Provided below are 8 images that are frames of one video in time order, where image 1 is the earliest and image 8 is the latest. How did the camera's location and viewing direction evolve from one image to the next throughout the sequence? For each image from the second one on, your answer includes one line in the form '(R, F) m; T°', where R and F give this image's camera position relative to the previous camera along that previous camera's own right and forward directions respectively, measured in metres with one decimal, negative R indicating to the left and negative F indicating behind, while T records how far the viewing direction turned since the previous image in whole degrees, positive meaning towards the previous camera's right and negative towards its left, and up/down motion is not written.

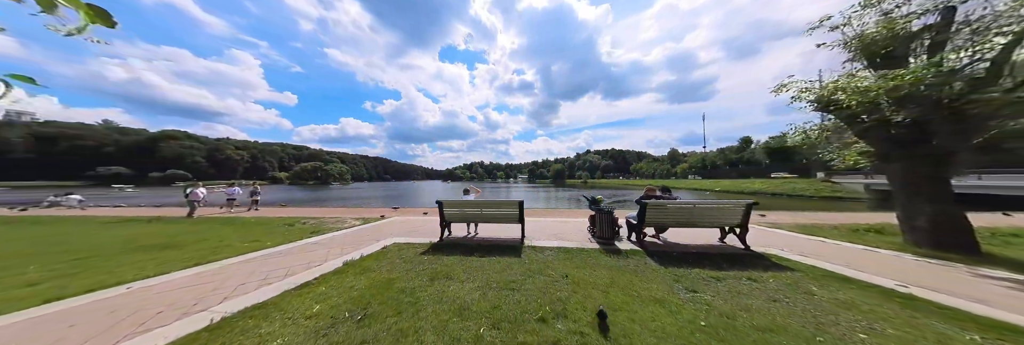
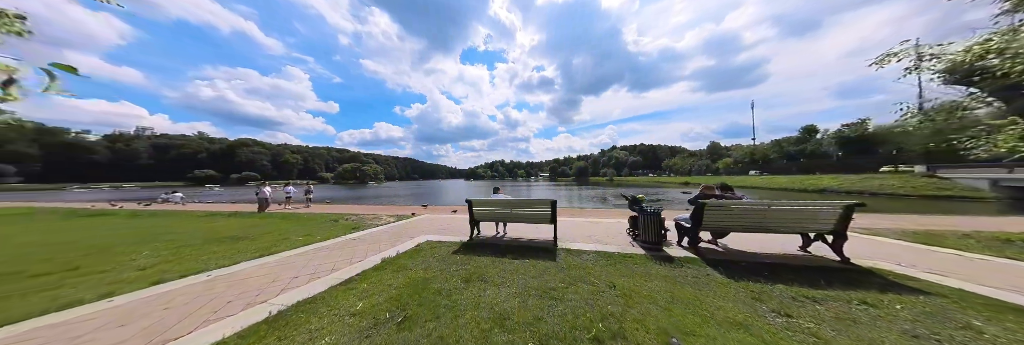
(-0.3, +0.2) m; -6°
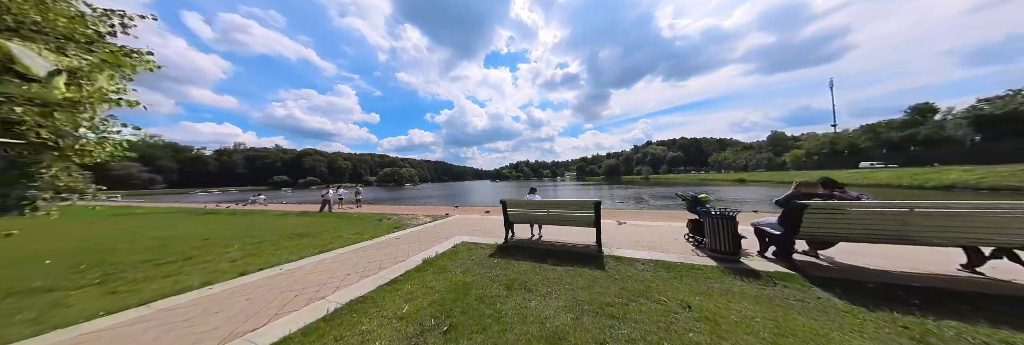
(-0.3, +0.2) m; -8°
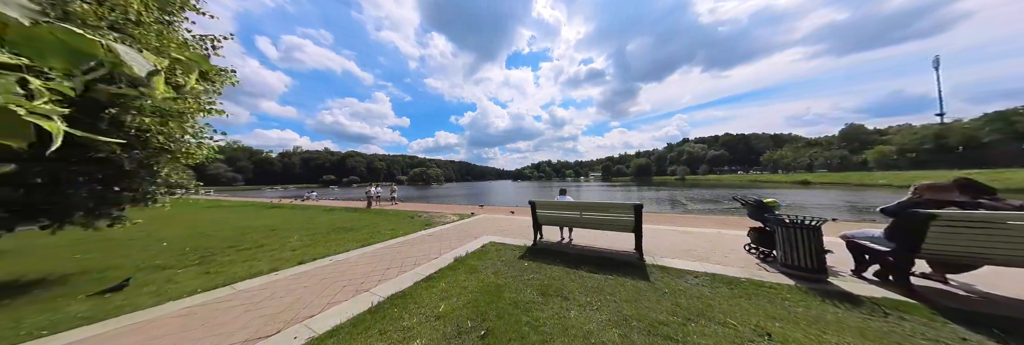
(-0.2, +0.1) m; -7°
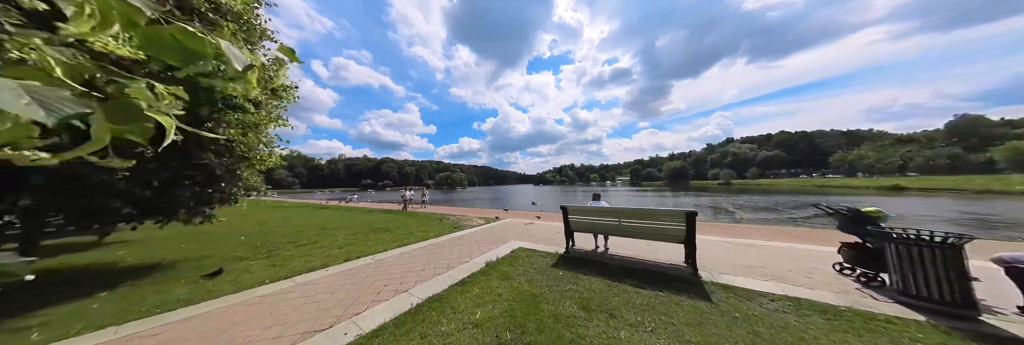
(-0.2, +0.1) m; -7°
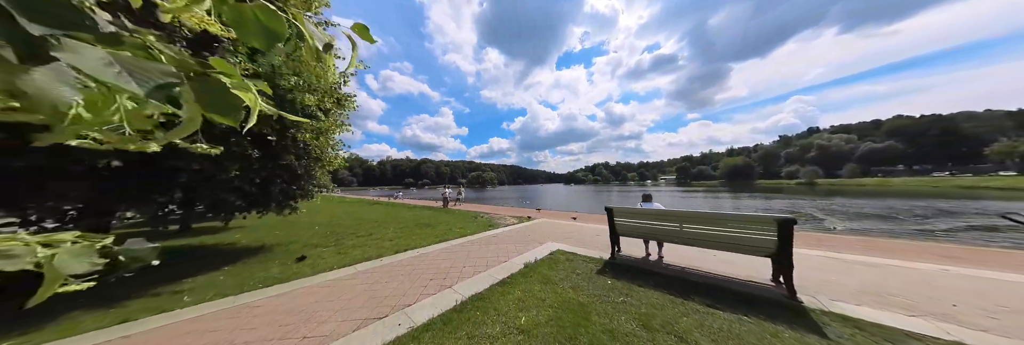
(-0.2, +0.2) m; -9°
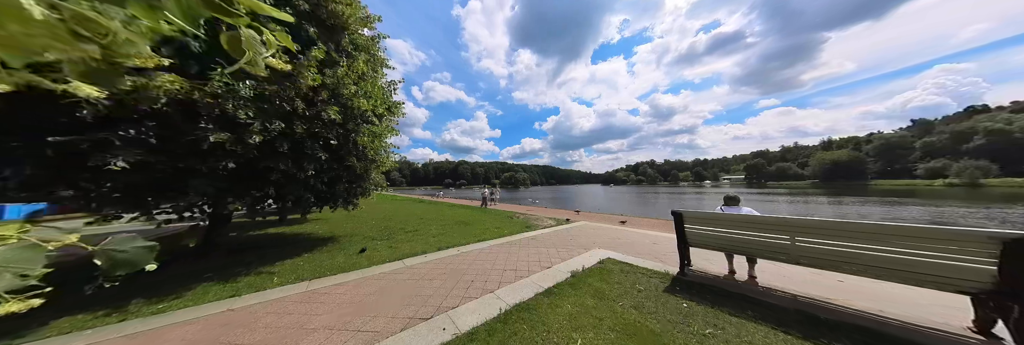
(-0.2, +0.3) m; -10°
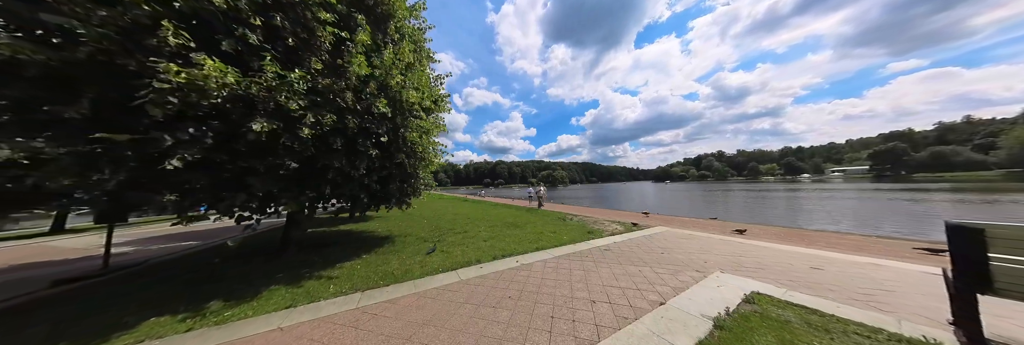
(-0.8, +1.1) m; -11°
